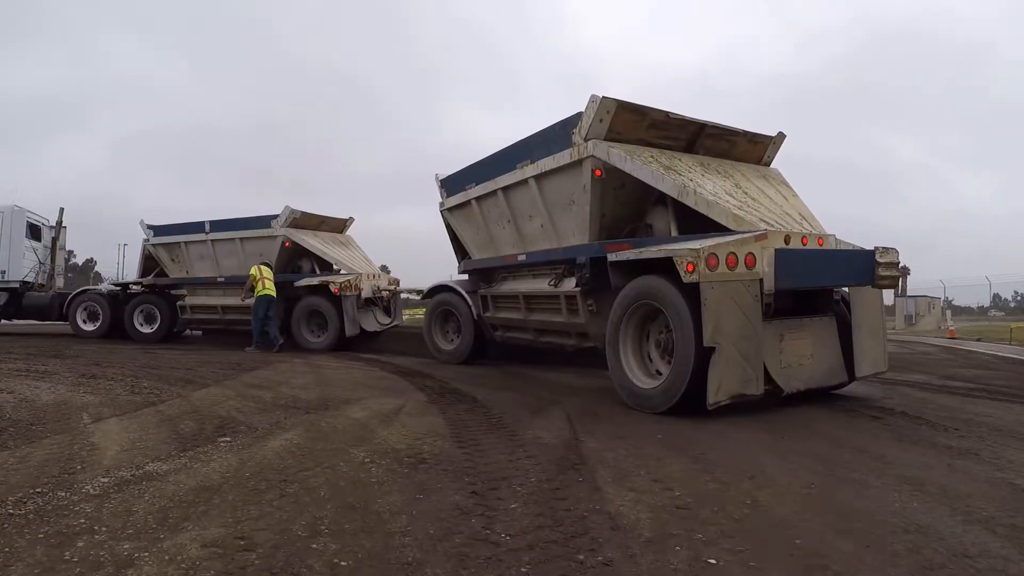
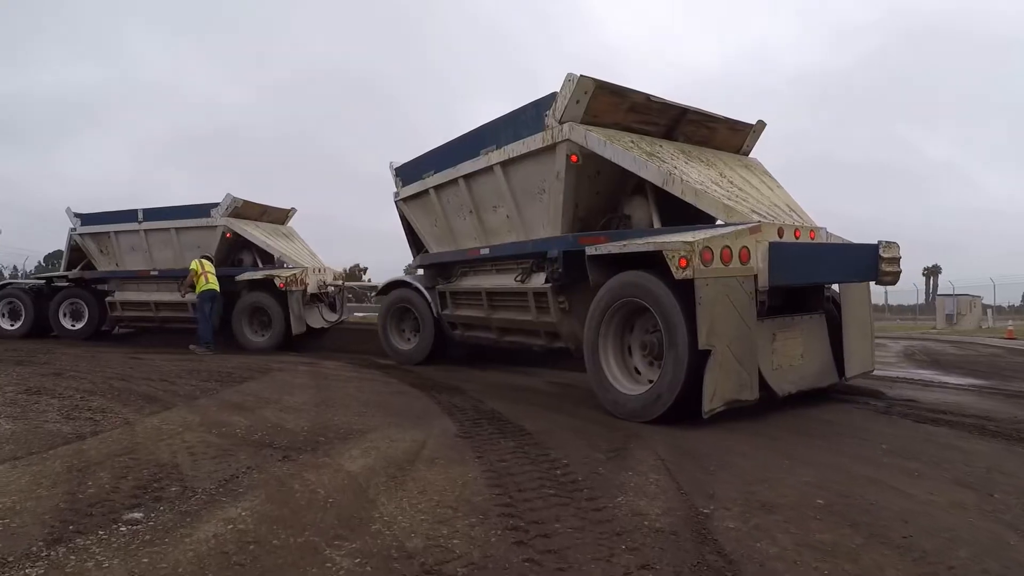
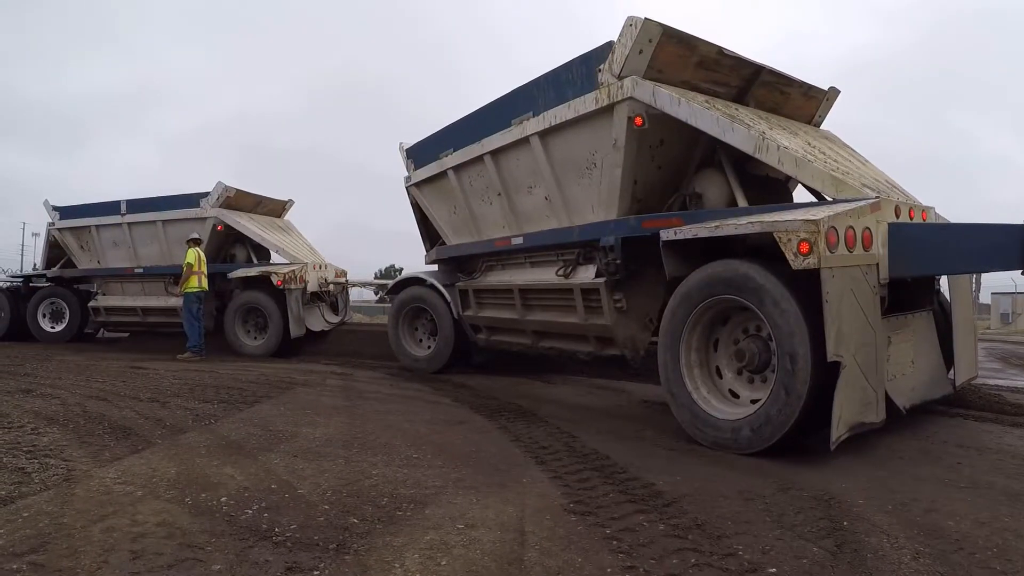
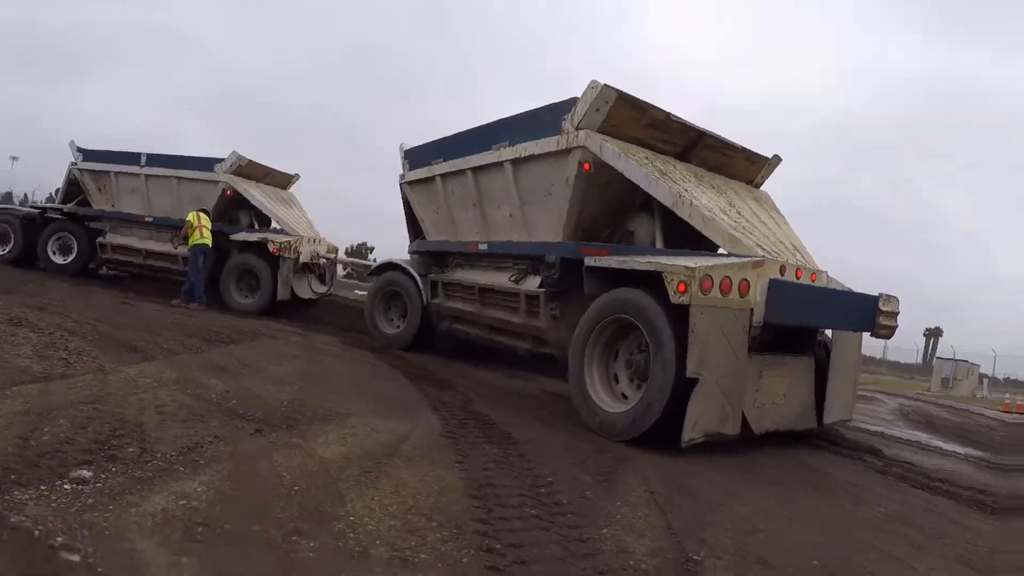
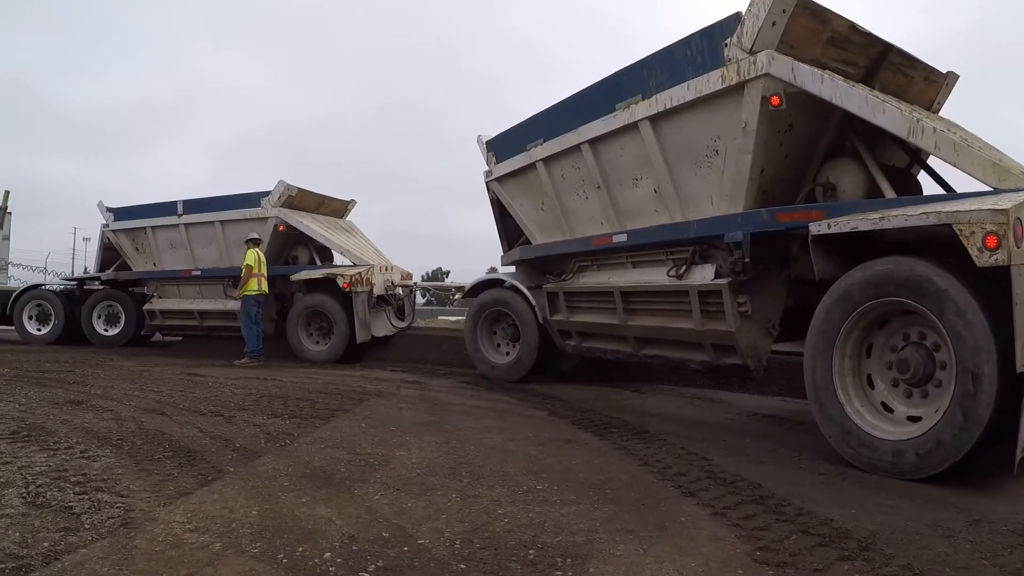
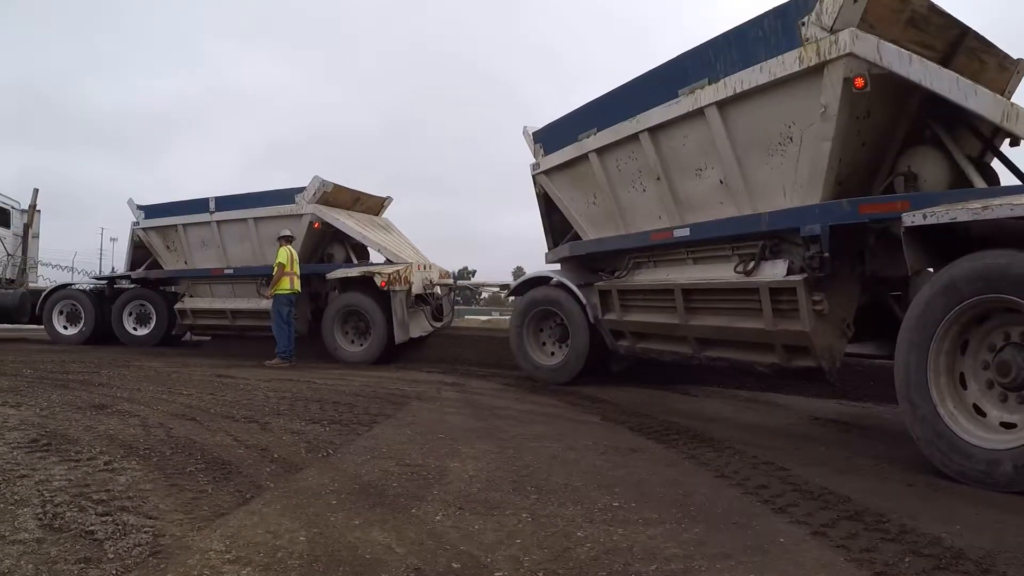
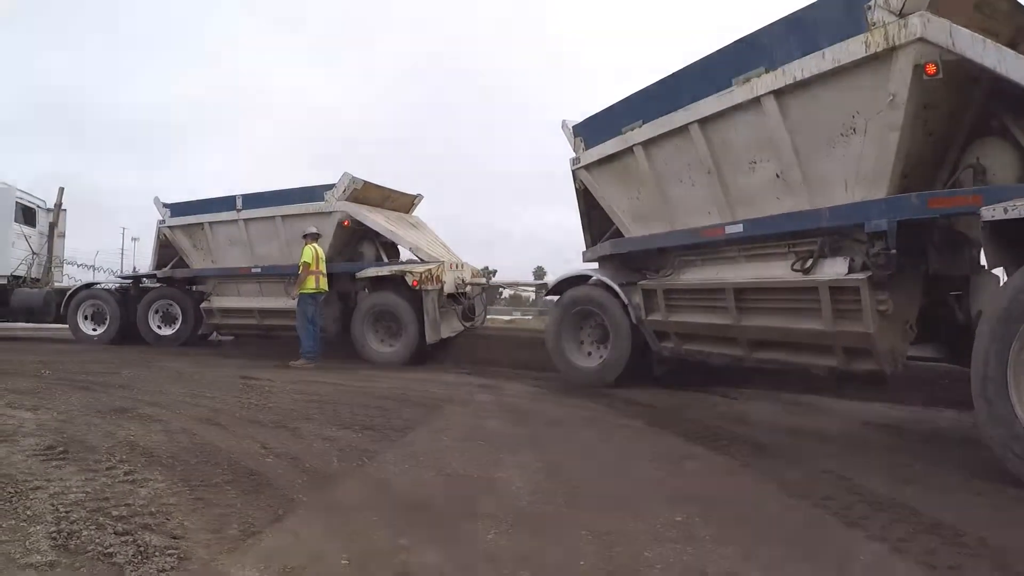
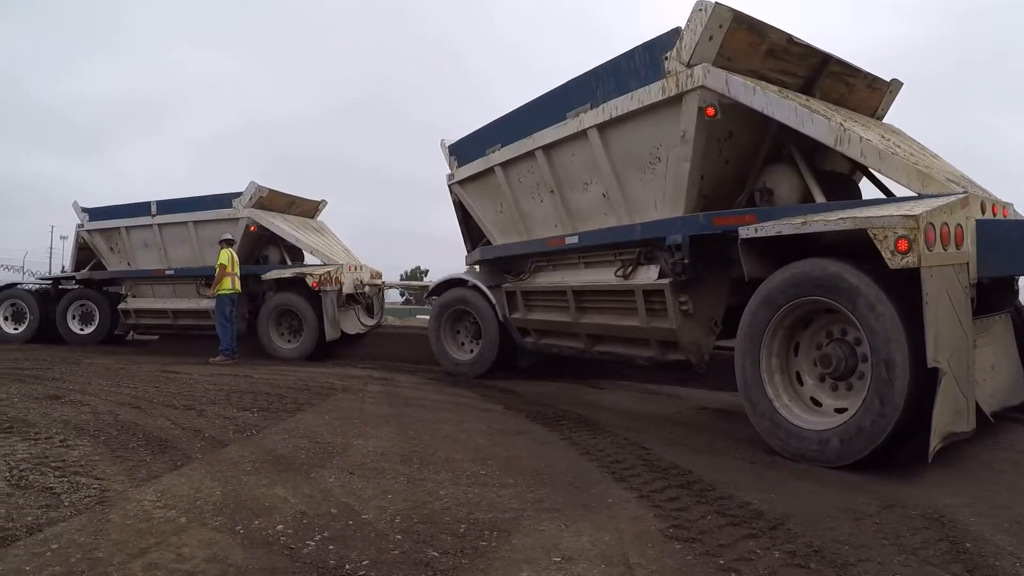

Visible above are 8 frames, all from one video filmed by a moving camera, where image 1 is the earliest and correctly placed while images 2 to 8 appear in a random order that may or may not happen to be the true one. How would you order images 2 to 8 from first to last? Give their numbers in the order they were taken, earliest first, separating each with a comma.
2, 4, 3, 8, 5, 6, 7
